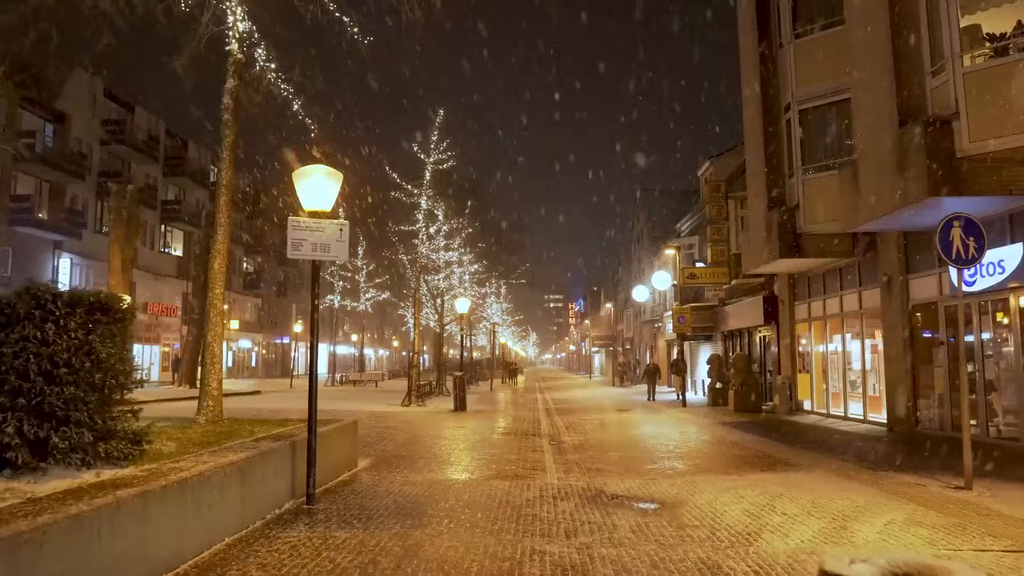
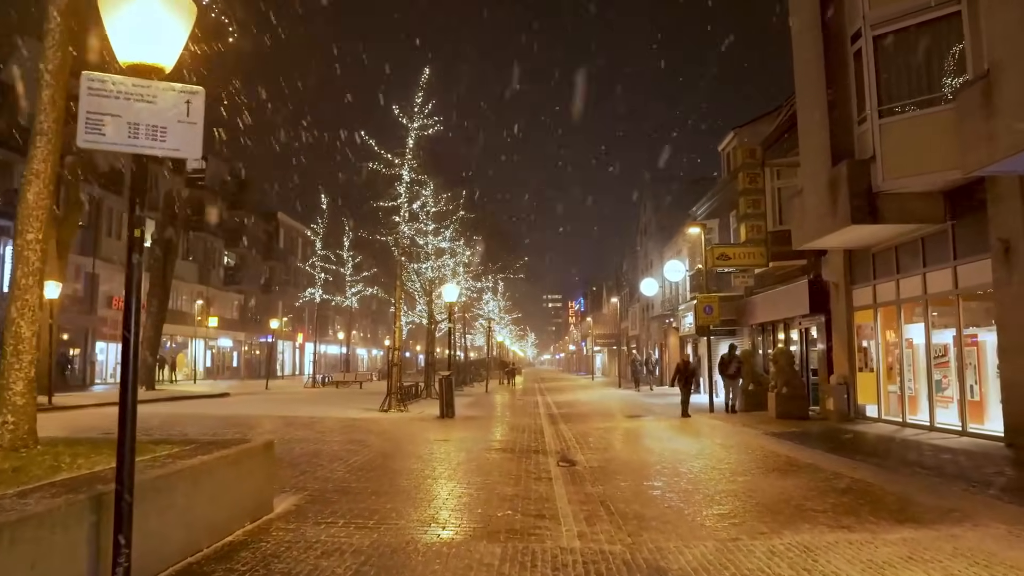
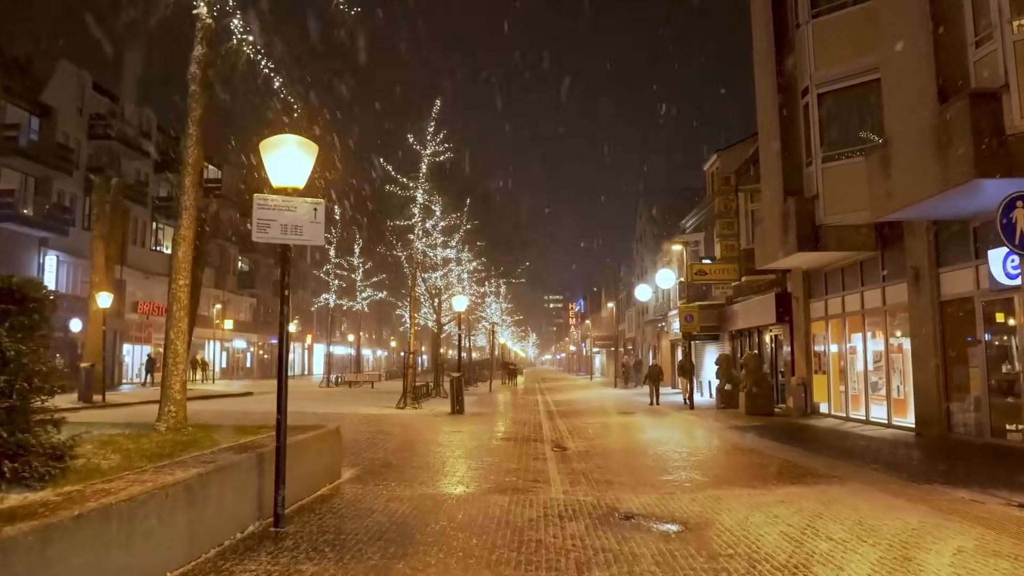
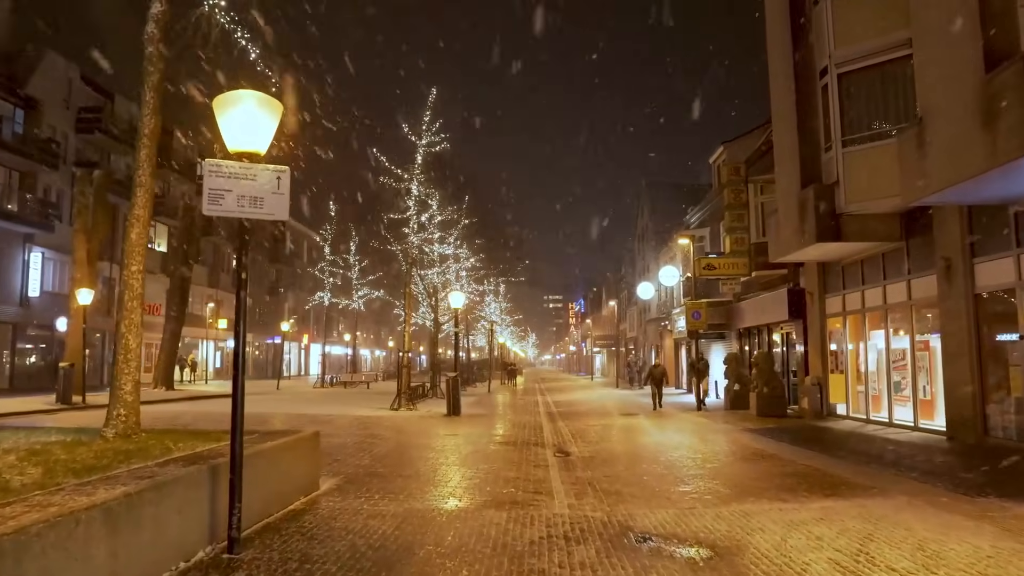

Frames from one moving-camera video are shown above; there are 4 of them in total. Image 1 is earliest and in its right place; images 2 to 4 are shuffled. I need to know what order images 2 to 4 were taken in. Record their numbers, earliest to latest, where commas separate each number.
3, 4, 2
